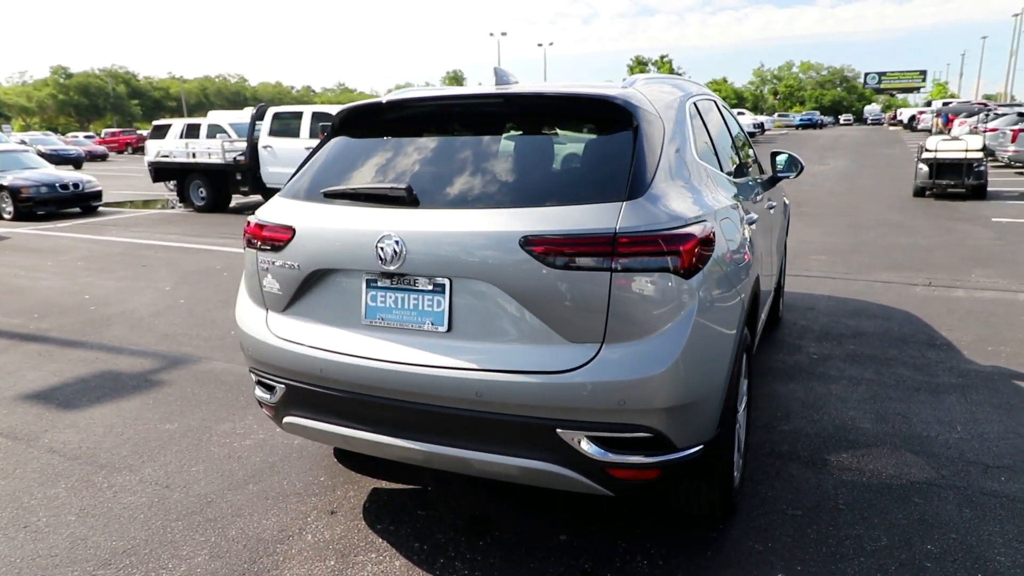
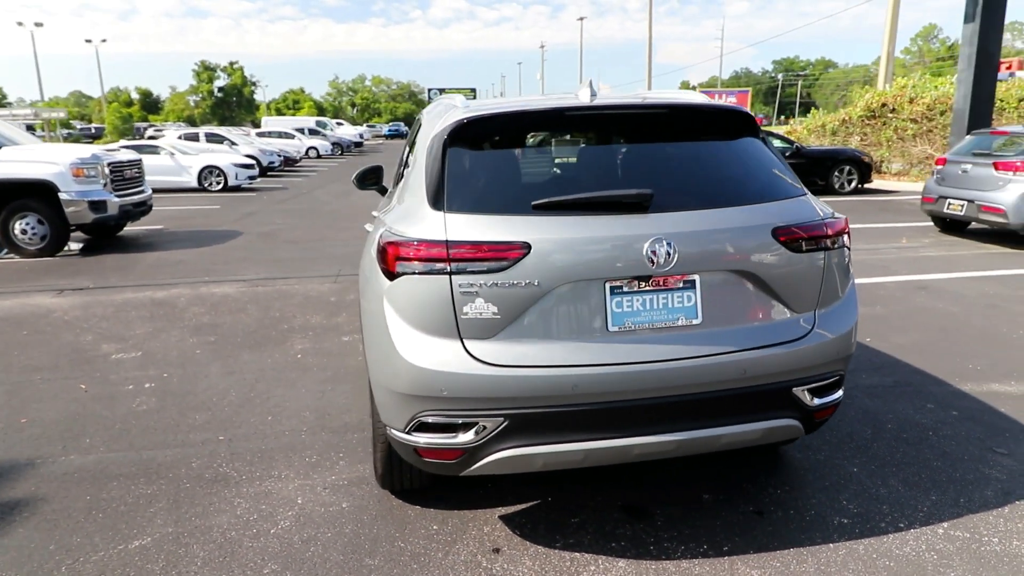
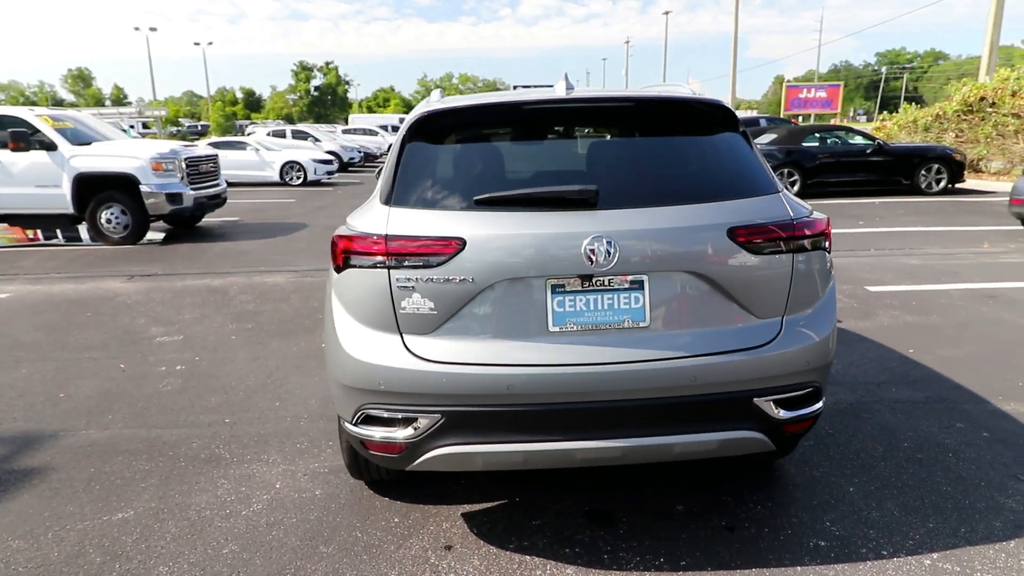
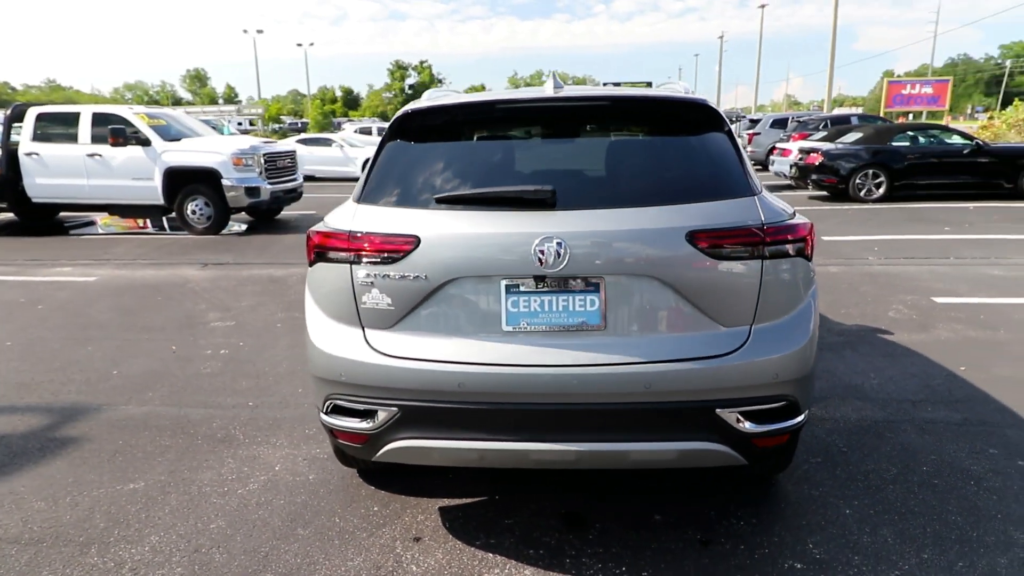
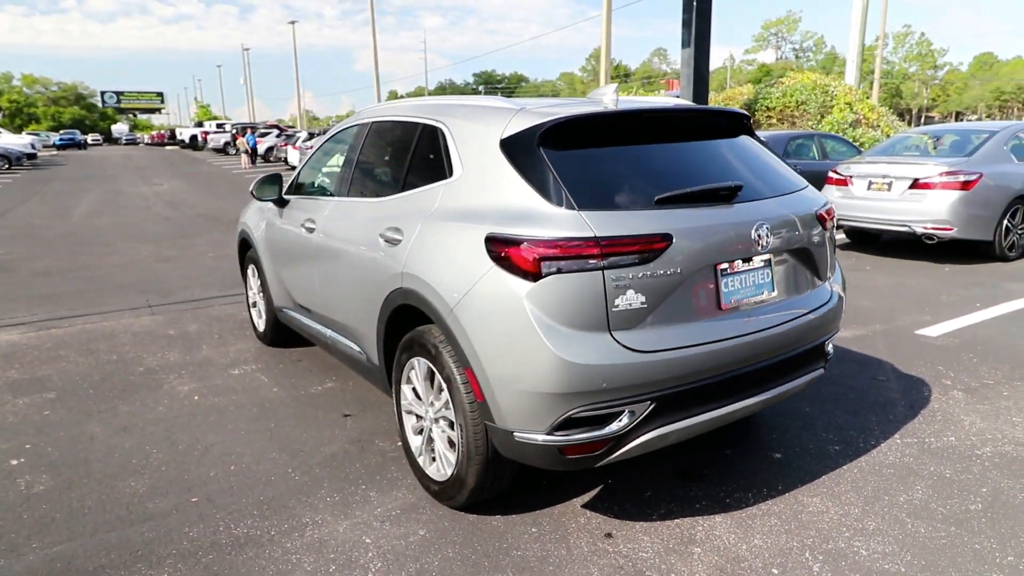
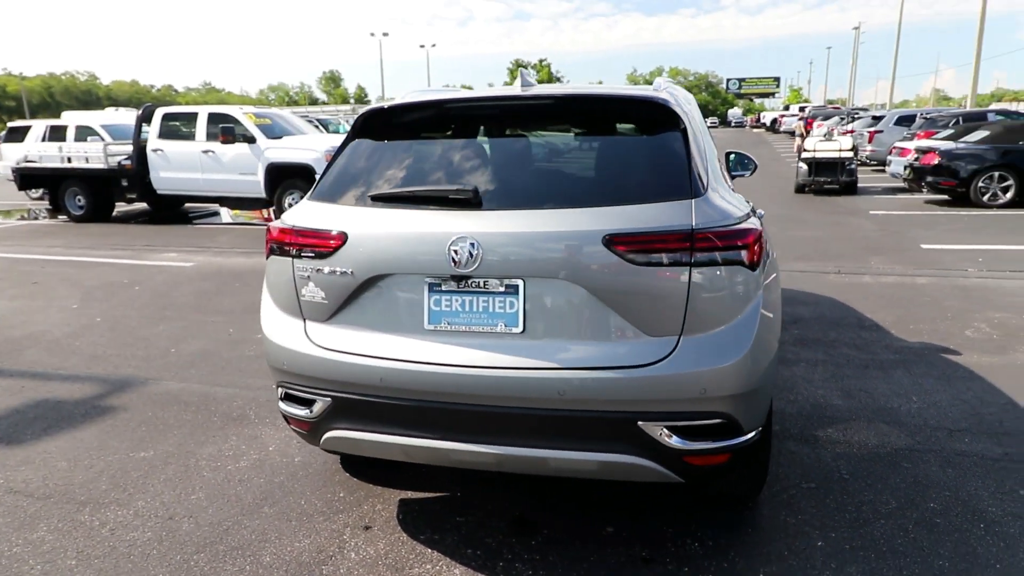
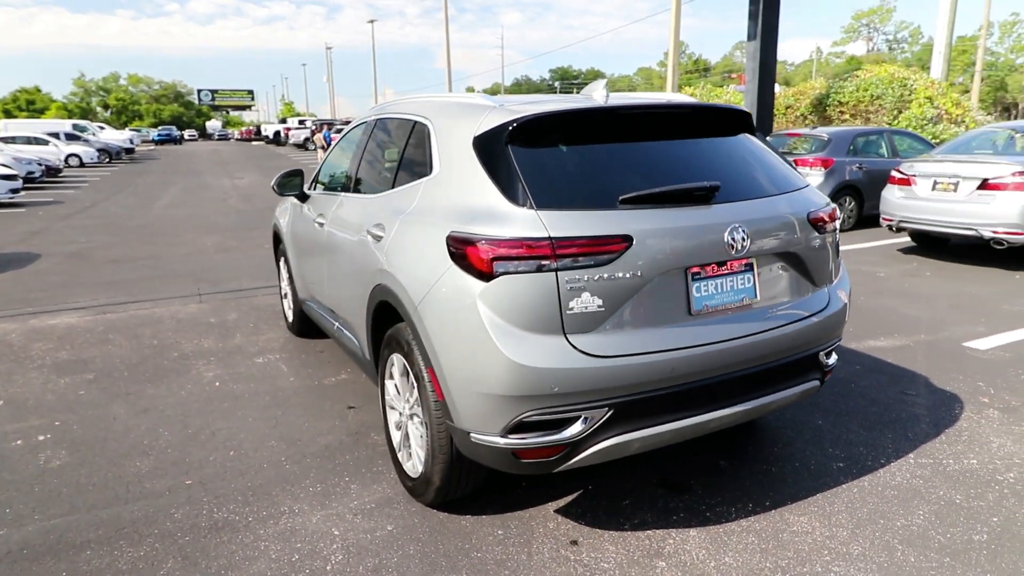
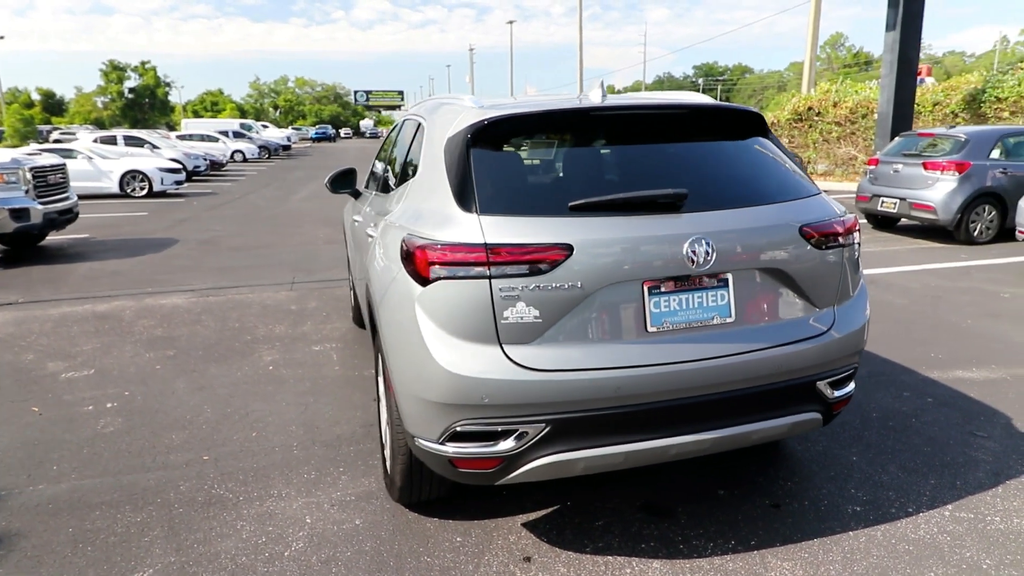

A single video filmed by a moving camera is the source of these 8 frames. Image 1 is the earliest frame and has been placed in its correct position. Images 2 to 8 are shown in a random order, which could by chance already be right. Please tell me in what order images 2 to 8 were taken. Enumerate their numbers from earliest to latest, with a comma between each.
6, 4, 3, 2, 8, 7, 5
